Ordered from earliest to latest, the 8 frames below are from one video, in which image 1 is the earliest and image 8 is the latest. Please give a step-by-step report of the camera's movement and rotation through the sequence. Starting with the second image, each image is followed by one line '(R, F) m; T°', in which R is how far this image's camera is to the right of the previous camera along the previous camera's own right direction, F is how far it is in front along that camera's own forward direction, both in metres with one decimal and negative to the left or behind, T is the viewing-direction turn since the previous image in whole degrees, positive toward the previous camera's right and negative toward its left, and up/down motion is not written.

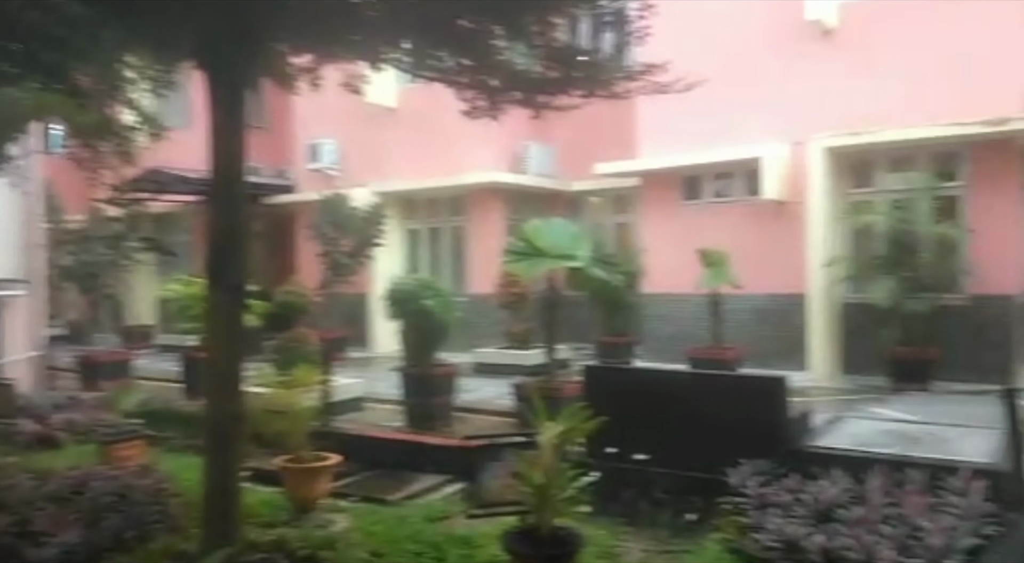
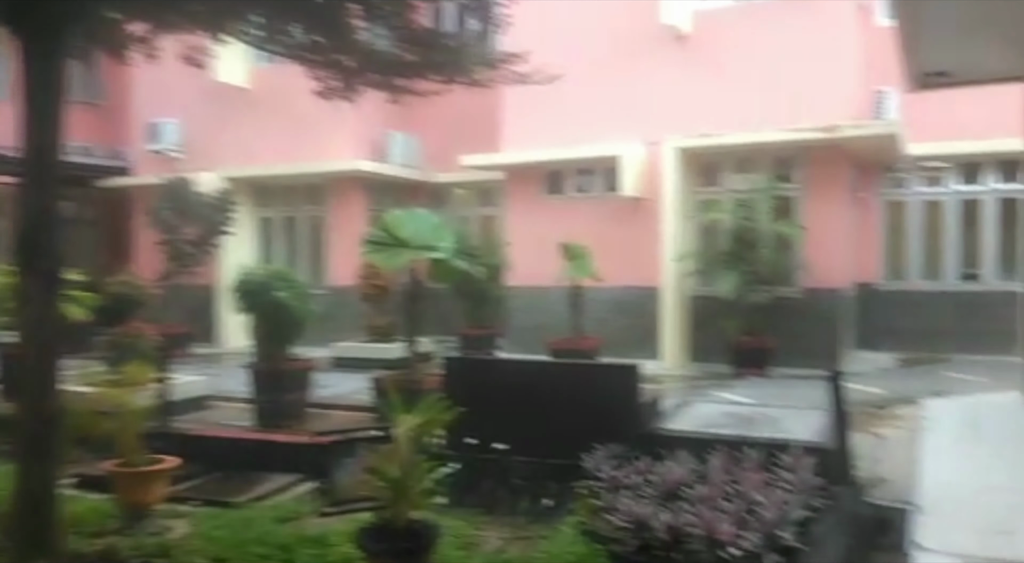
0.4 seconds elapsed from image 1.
(+0.1, 0.0) m; +10°
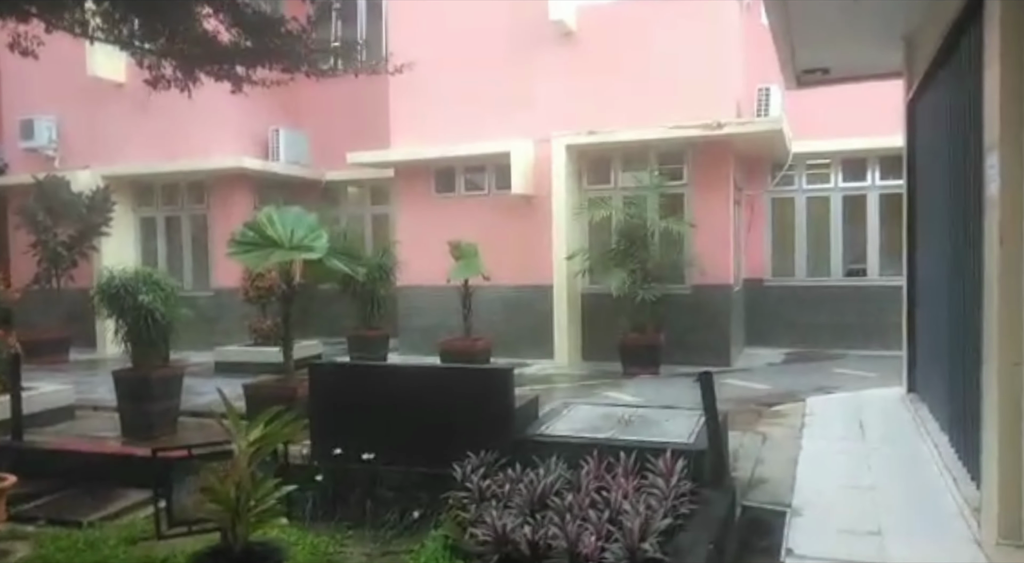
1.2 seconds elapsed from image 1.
(+0.3, +0.2) m; +6°
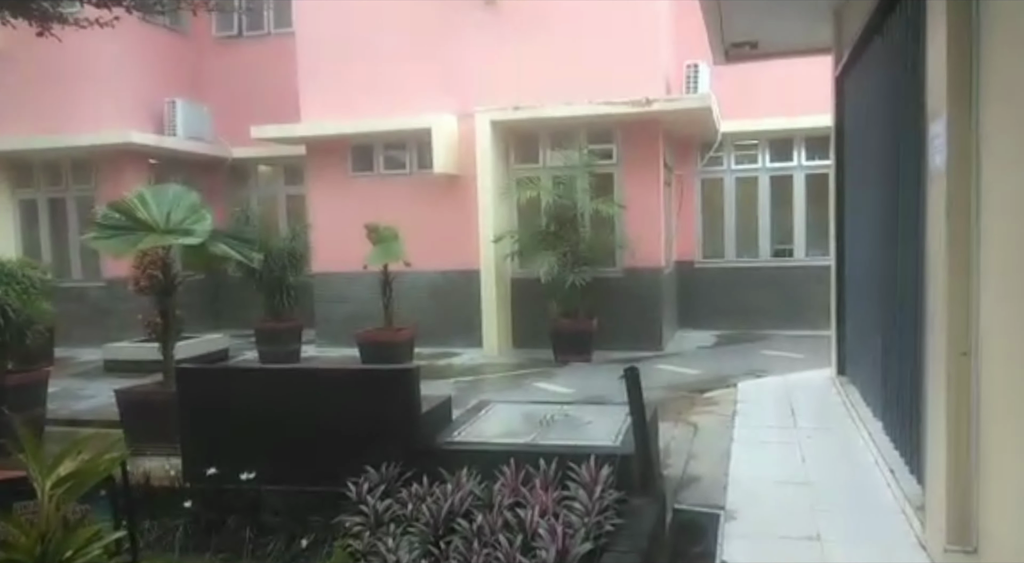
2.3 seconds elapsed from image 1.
(+0.2, +0.5) m; +5°
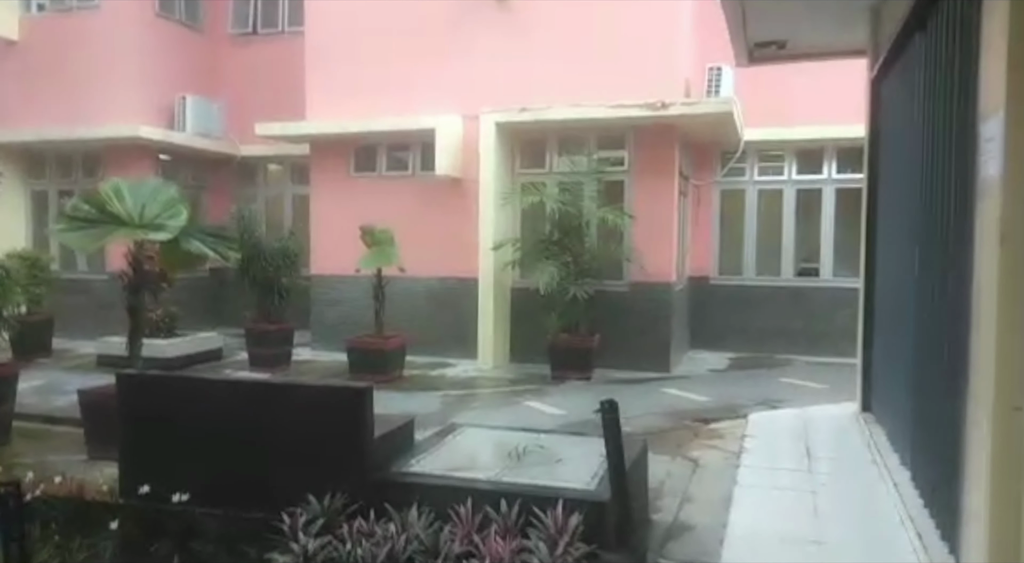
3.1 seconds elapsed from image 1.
(+0.2, +0.4) m; -2°
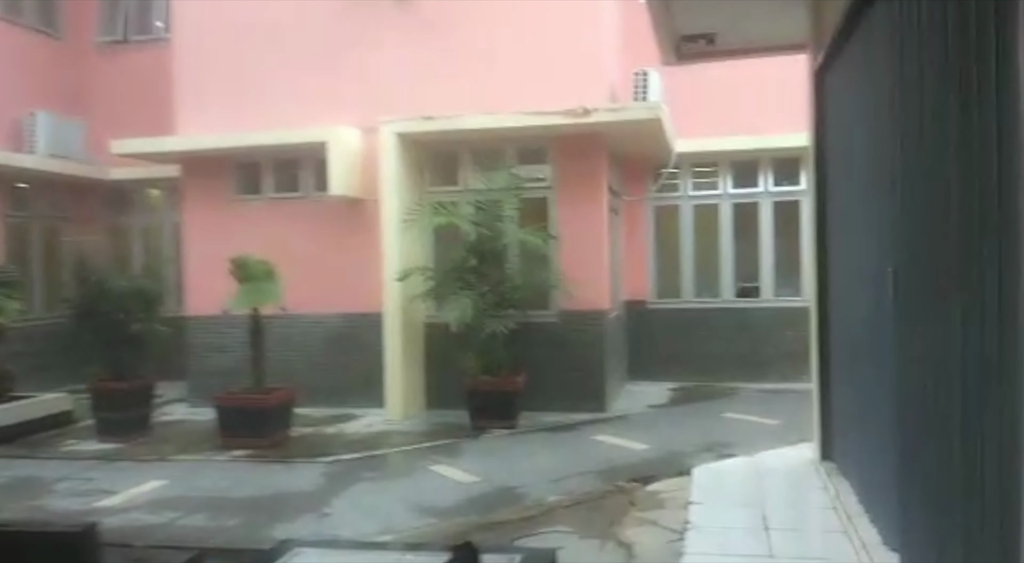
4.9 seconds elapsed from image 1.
(+0.2, +1.2) m; +5°
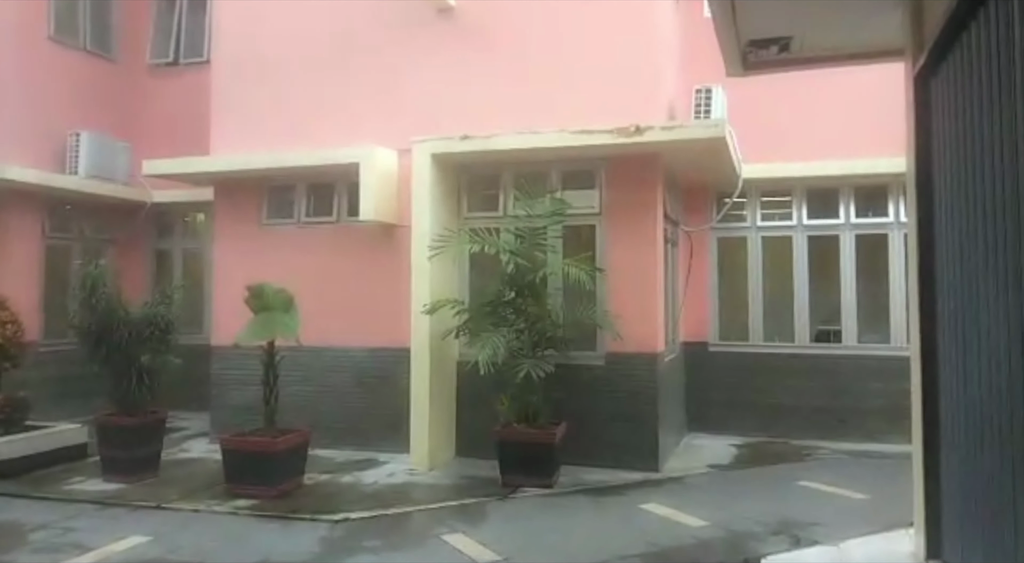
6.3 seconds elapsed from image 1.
(+0.2, +0.8) m; -5°
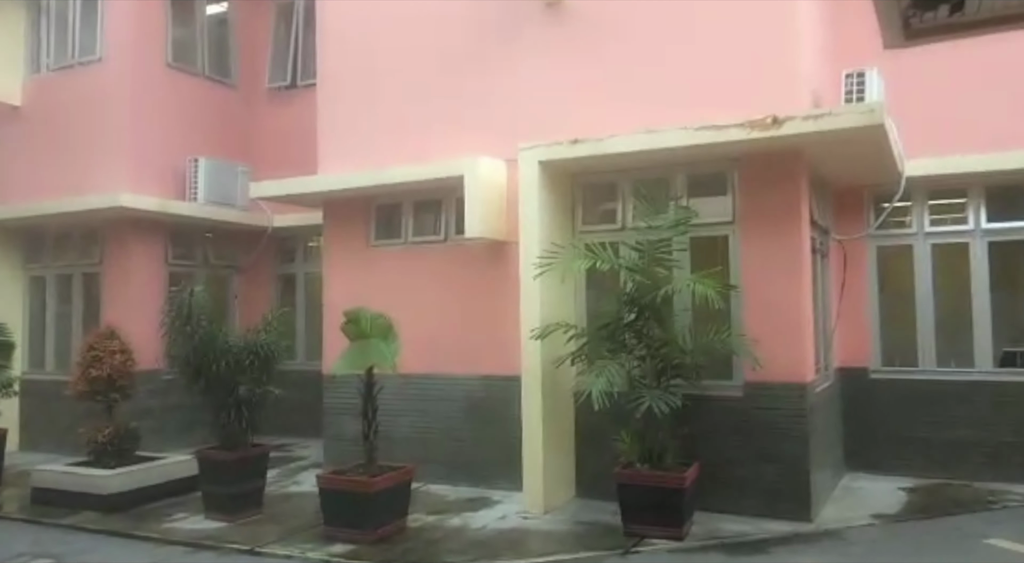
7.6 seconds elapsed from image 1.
(+0.1, +0.7) m; -10°
